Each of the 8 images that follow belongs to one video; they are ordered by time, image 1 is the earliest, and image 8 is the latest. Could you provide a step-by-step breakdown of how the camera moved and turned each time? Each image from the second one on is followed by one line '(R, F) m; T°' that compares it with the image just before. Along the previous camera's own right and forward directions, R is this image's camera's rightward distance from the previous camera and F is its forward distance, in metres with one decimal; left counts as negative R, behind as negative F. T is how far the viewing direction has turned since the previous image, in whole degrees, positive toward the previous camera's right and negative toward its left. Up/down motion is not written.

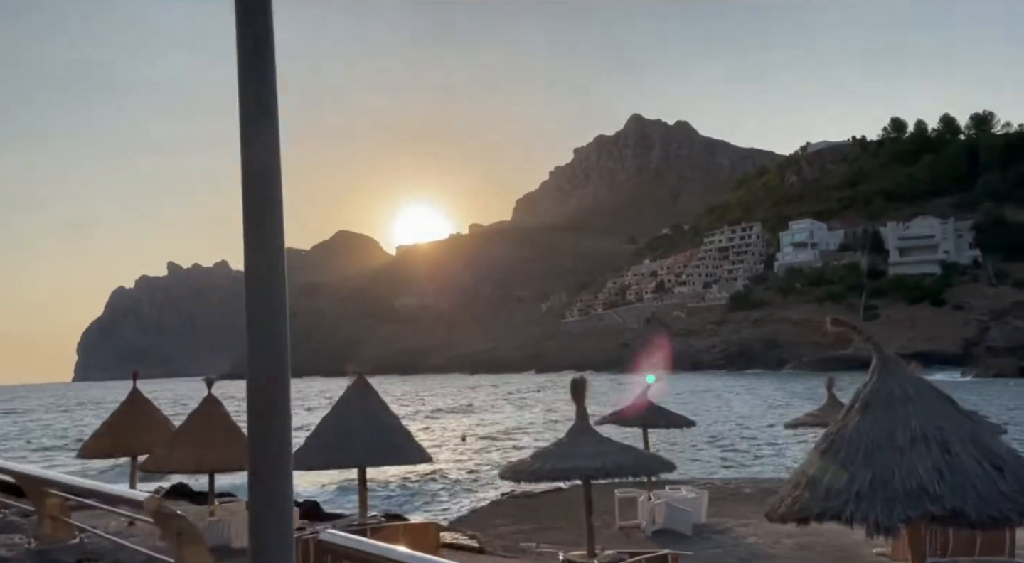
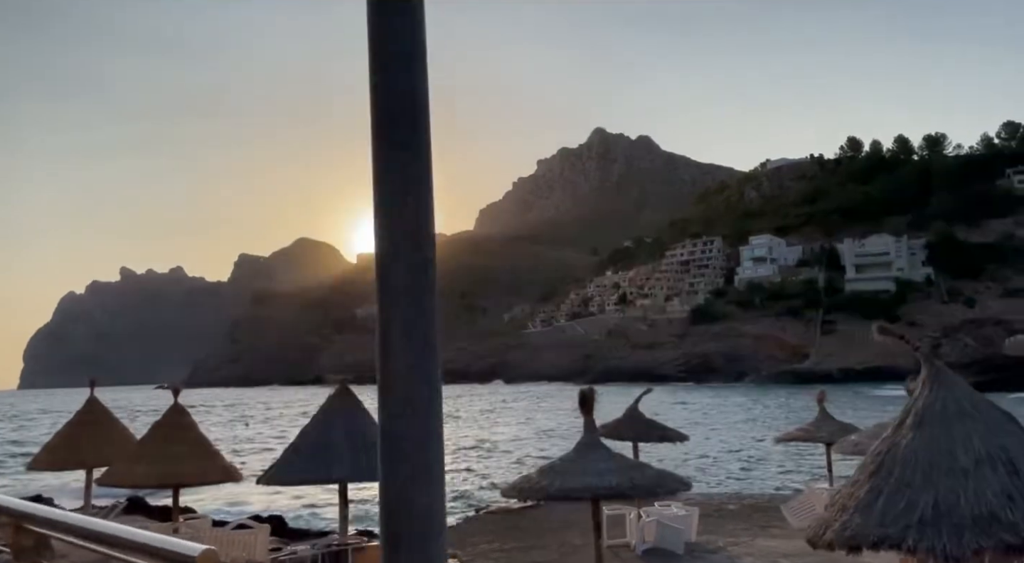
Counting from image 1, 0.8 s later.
(-0.4, +0.7) m; +2°
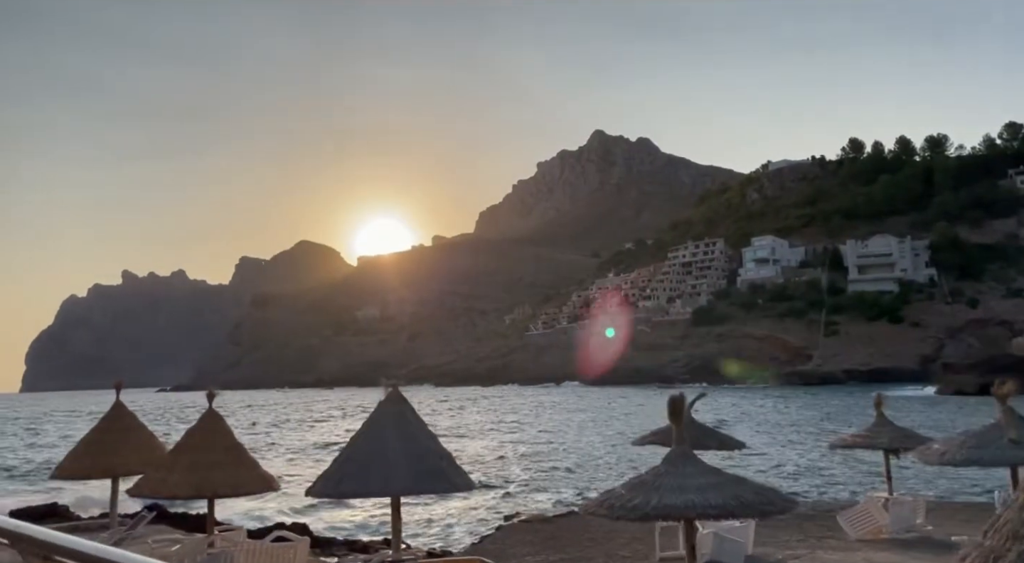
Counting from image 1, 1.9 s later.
(-0.8, +0.7) m; 0°
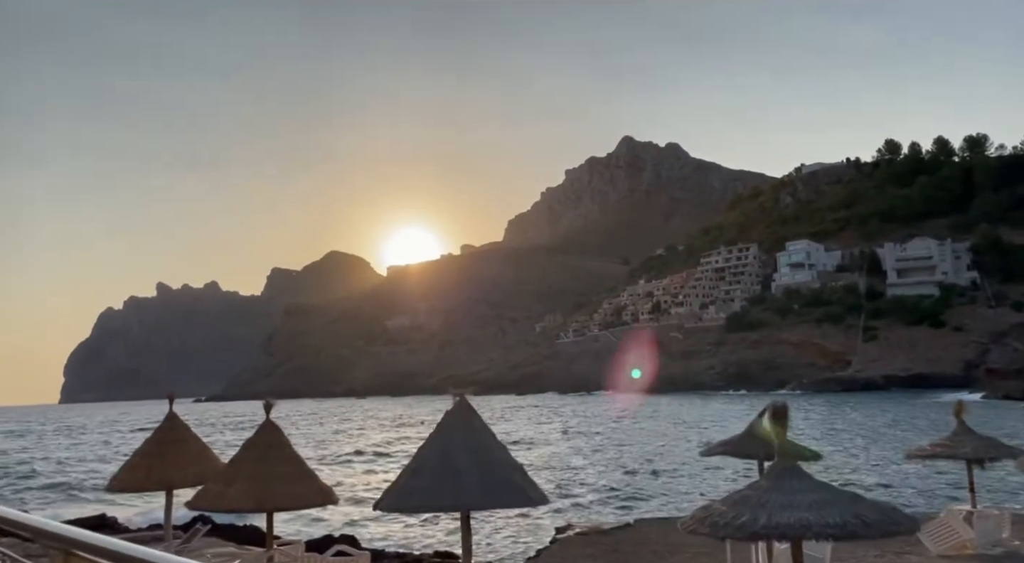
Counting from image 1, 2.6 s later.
(-0.5, +0.5) m; -2°
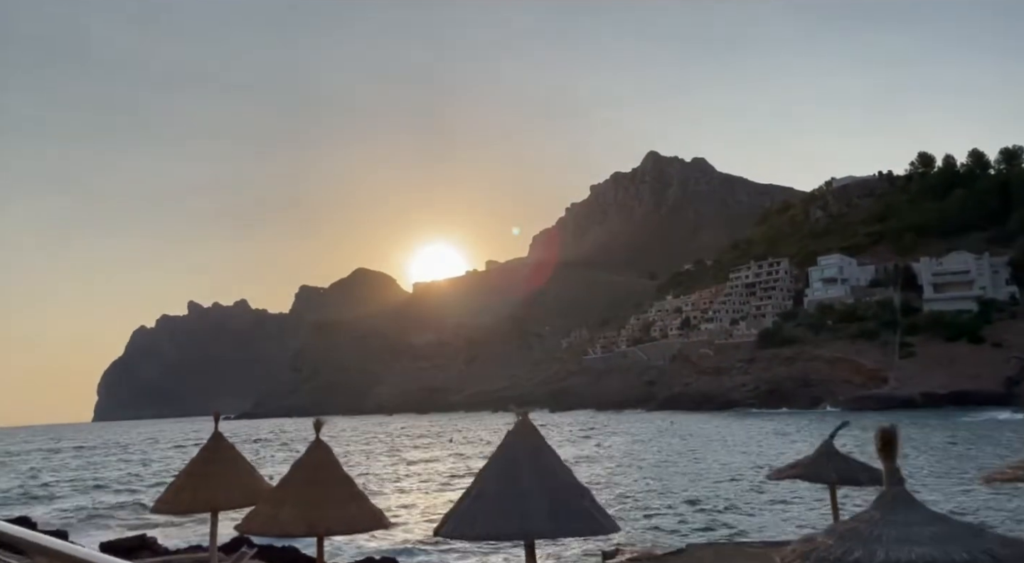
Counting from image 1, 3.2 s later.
(-0.5, +0.6) m; -1°
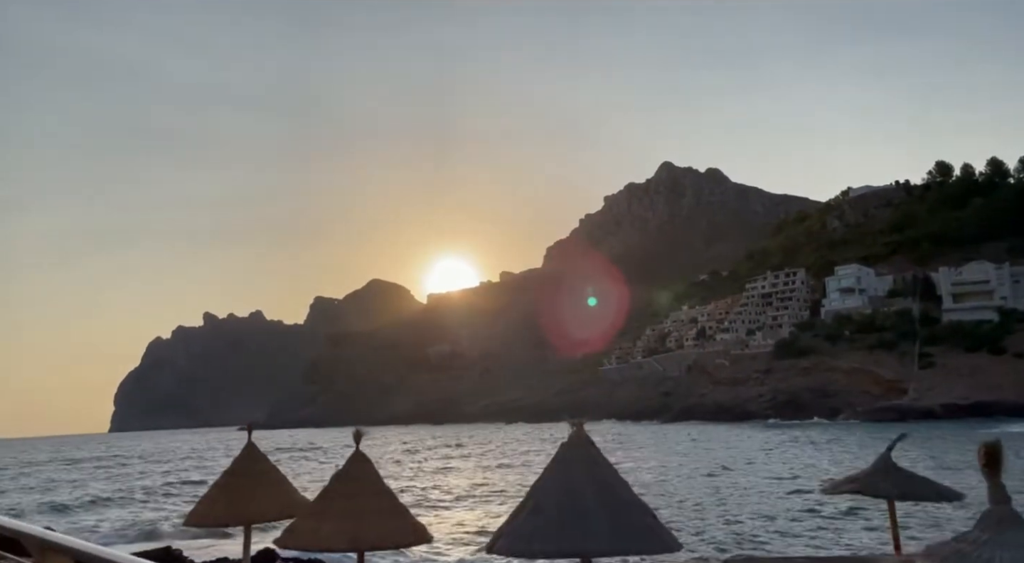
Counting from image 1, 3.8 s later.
(-0.5, +0.5) m; -1°
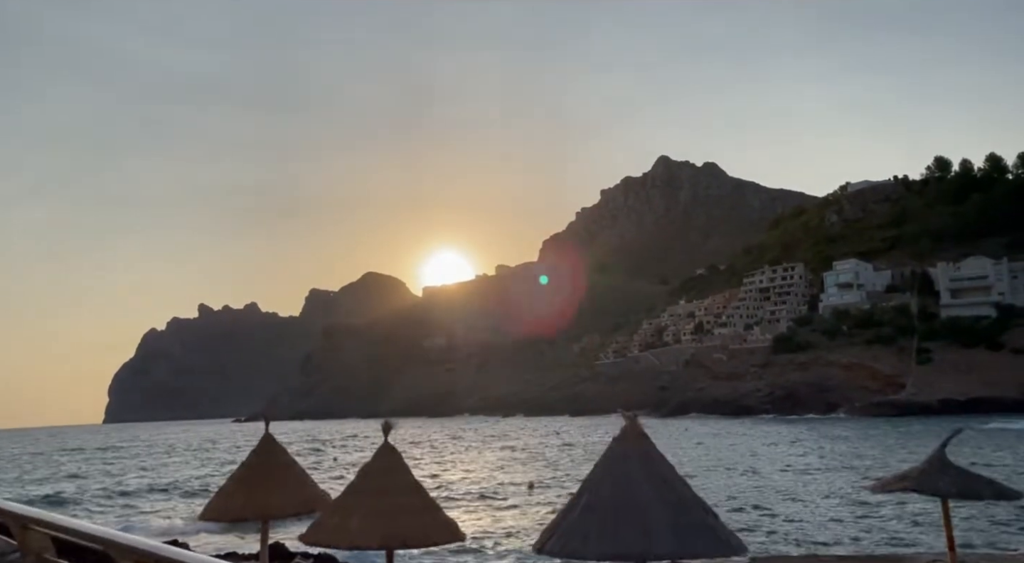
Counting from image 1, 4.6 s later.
(-0.5, +0.6) m; 0°
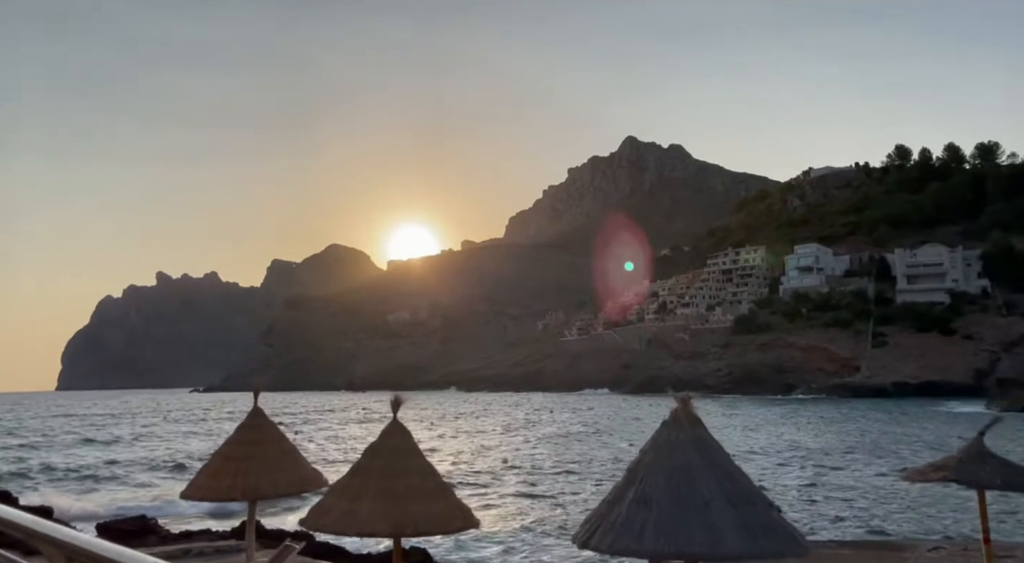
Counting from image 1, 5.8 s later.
(-0.7, 0.0) m; +2°
